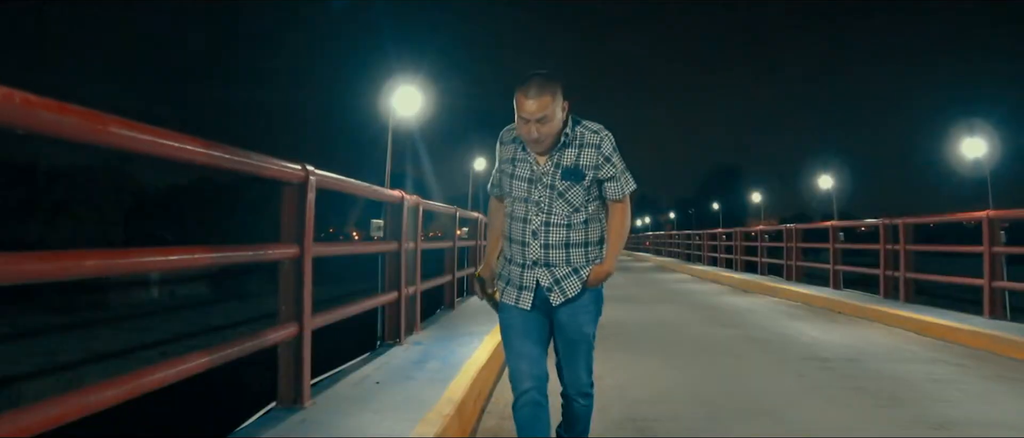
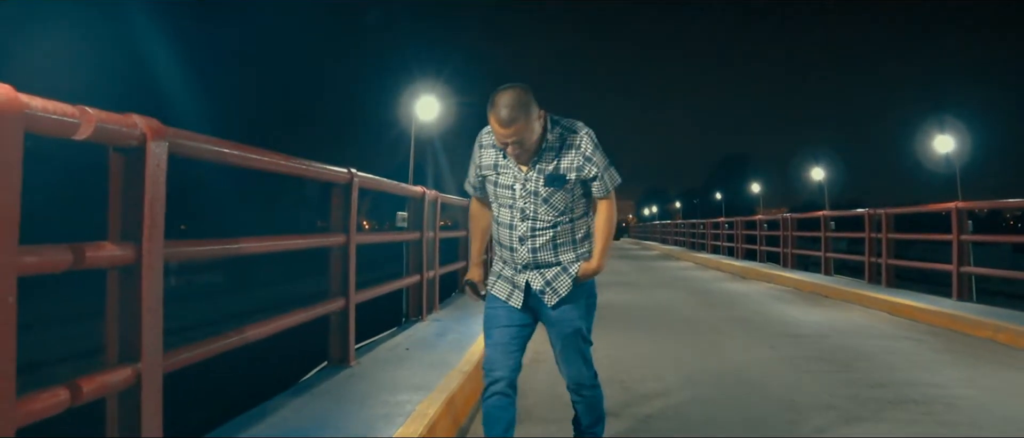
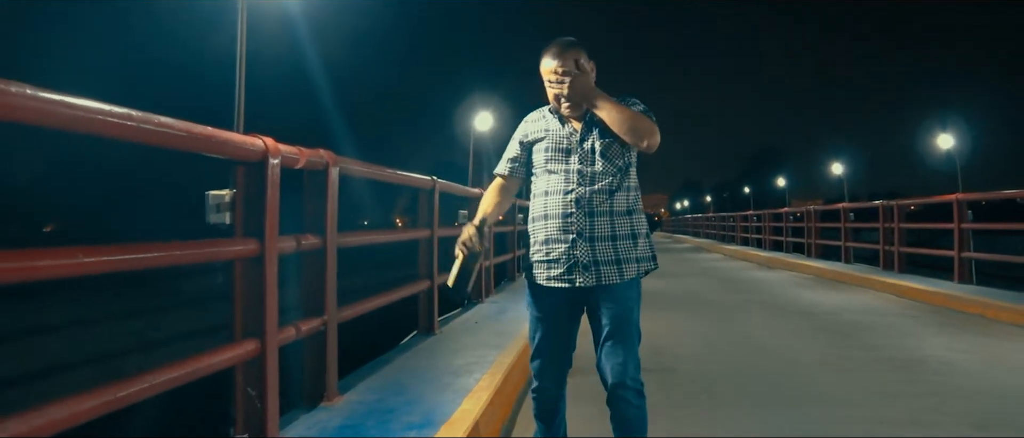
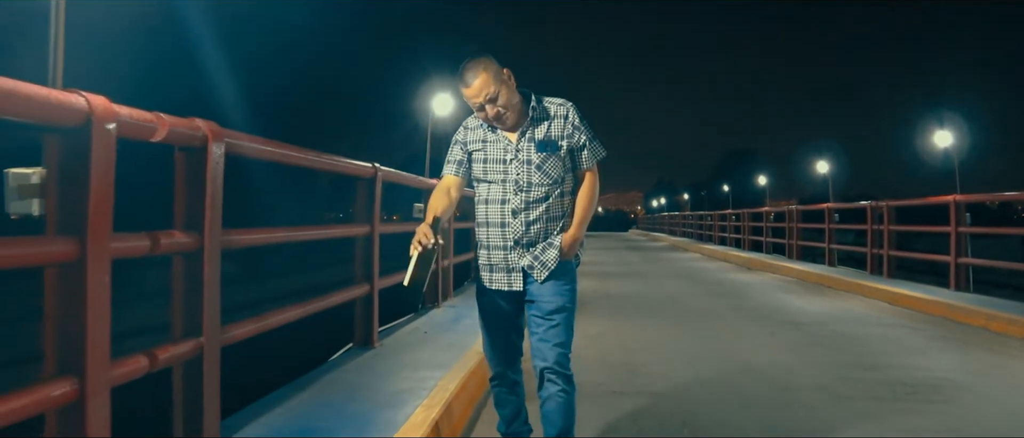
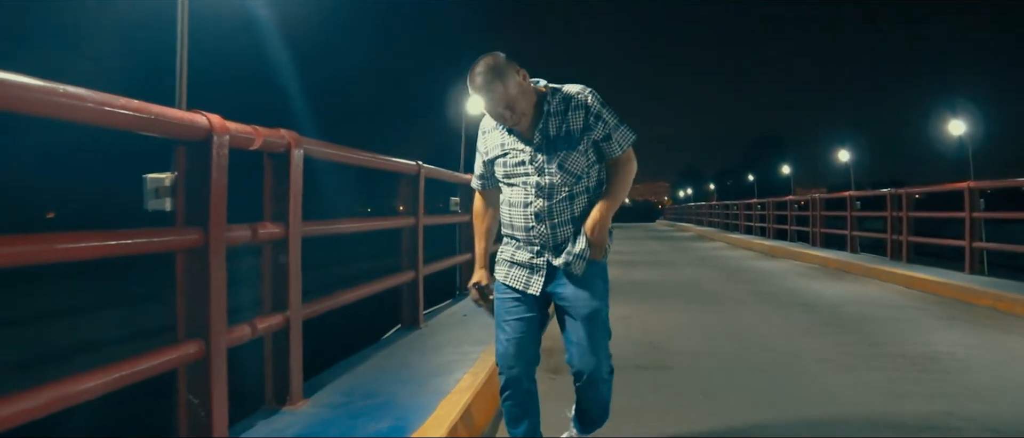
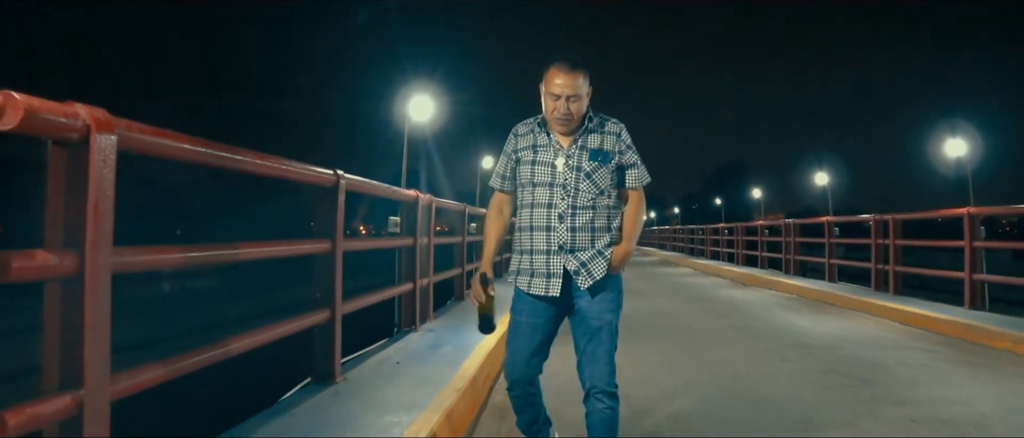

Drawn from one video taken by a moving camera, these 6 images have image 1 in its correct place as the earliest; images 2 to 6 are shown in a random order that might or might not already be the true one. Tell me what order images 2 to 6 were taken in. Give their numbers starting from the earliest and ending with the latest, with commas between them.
6, 2, 4, 5, 3
